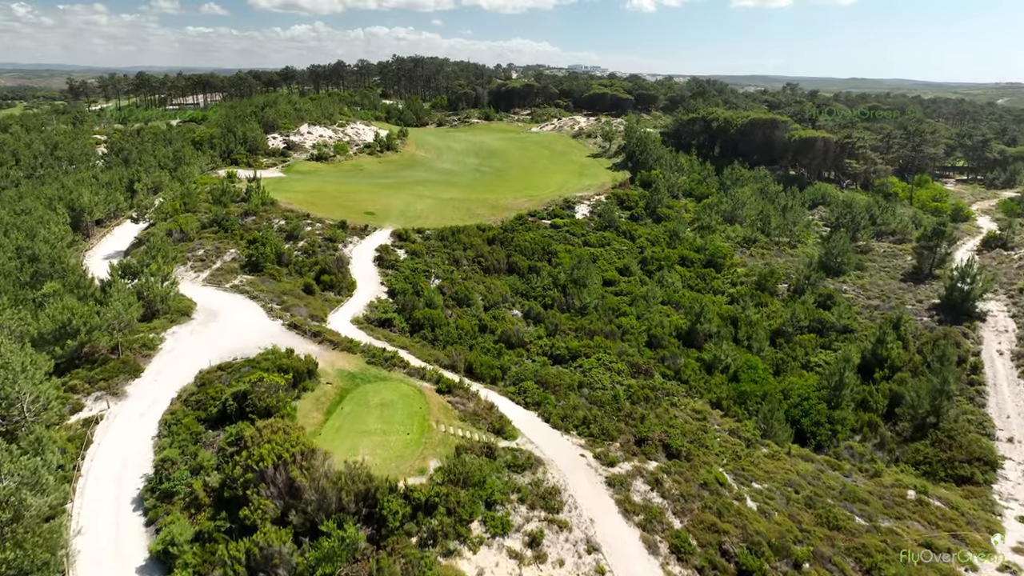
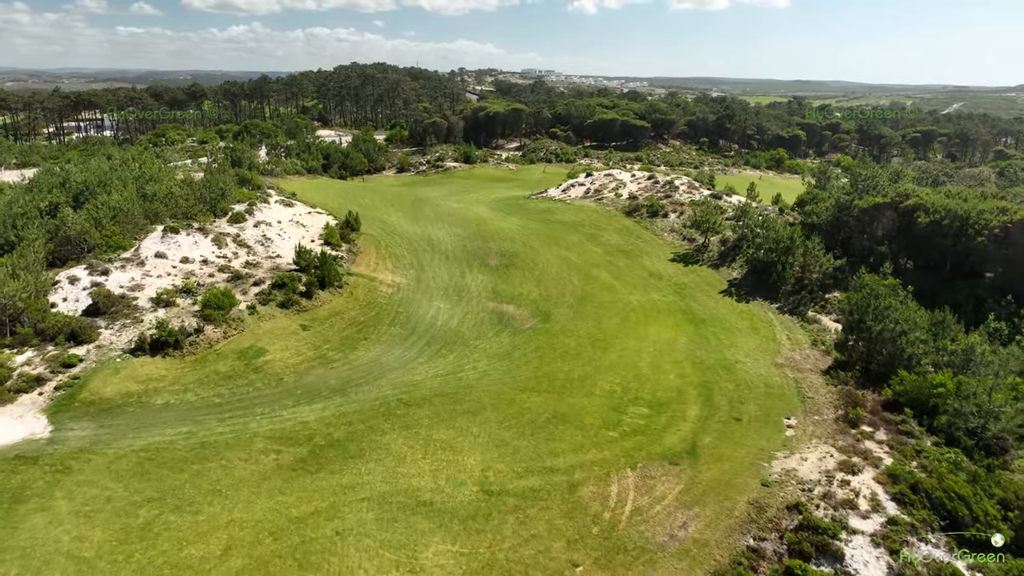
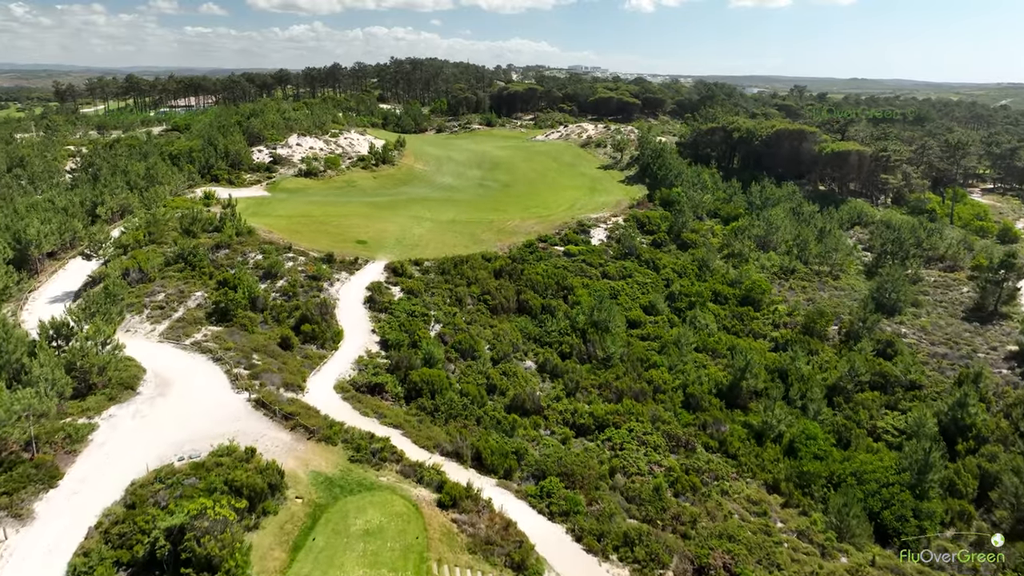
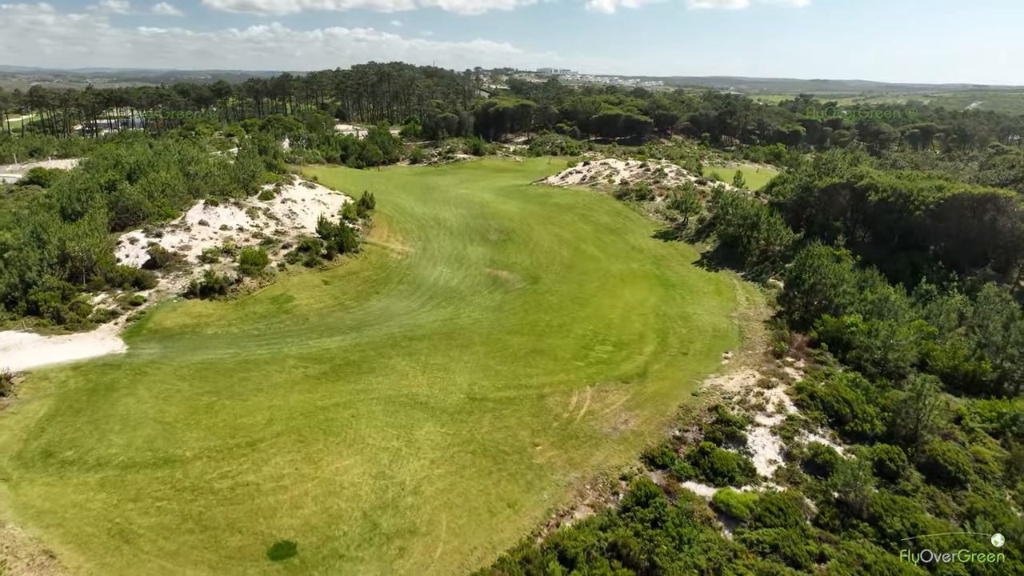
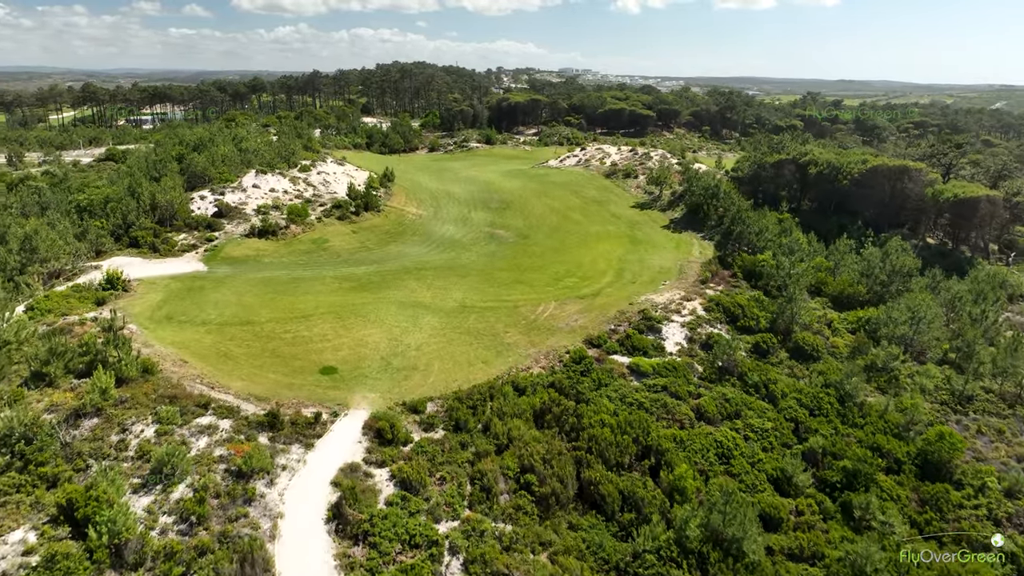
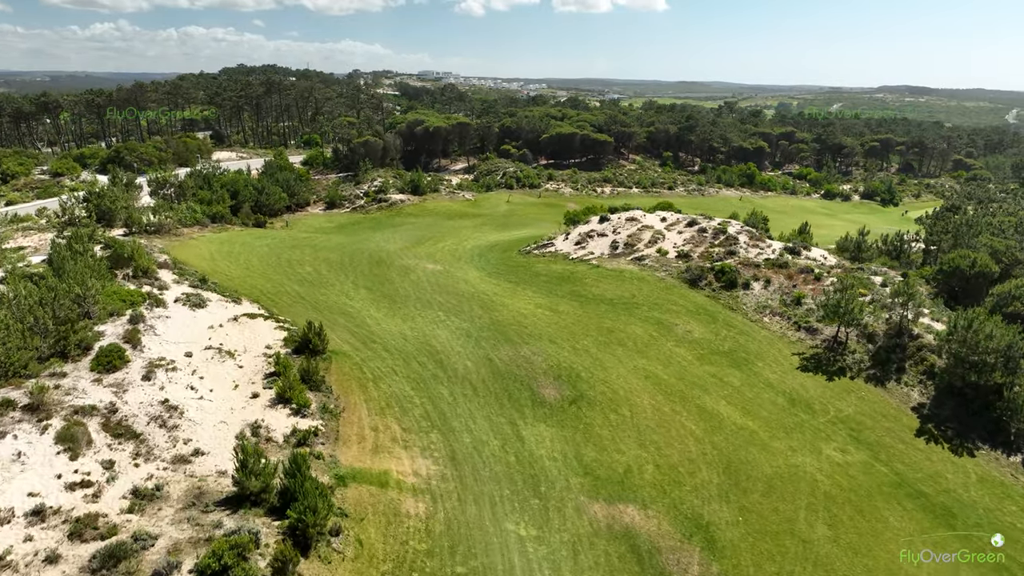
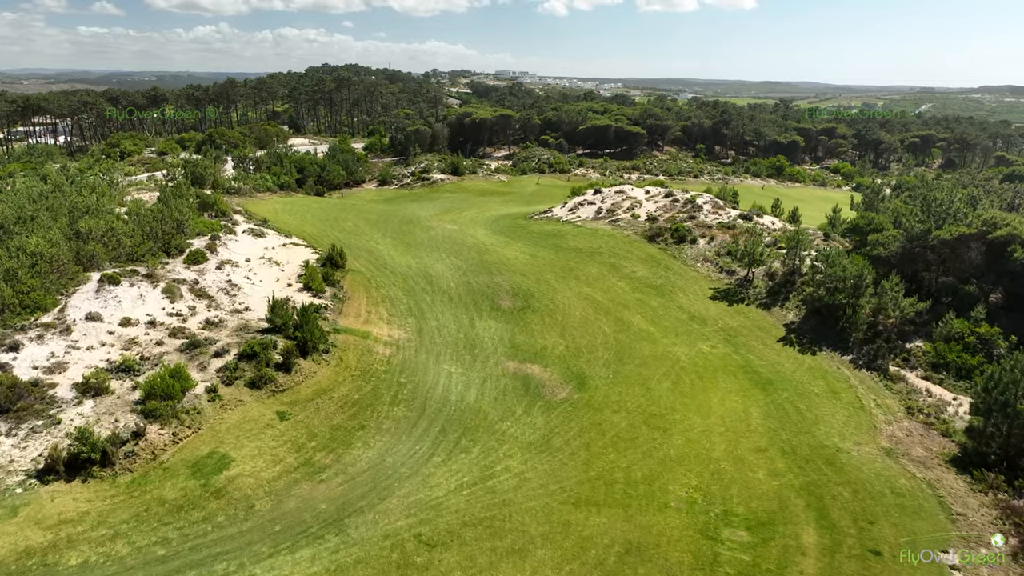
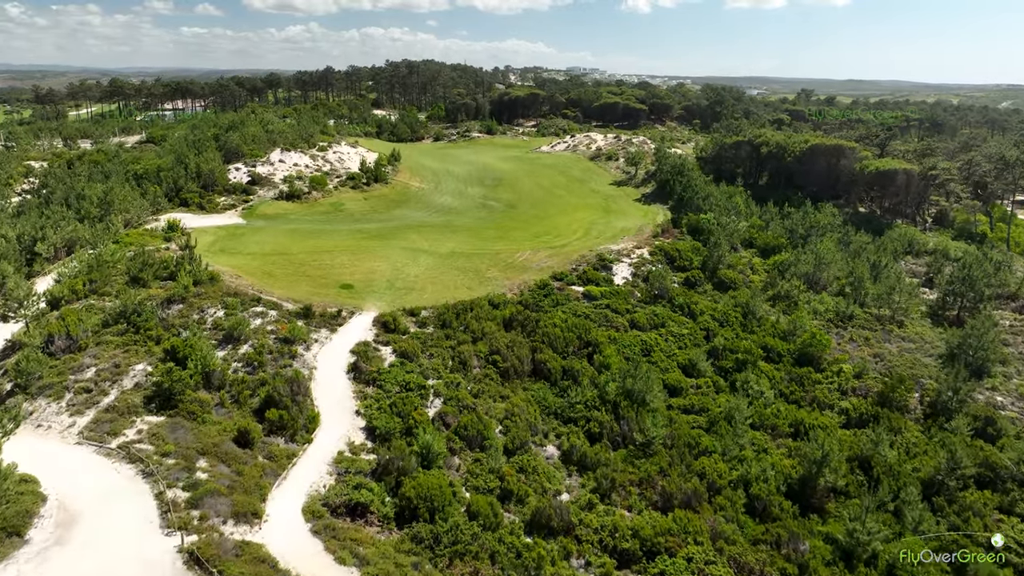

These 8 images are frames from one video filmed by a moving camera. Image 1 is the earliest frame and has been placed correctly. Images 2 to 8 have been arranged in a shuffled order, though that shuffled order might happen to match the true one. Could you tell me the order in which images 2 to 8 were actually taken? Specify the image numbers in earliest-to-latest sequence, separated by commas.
3, 8, 5, 4, 2, 7, 6
